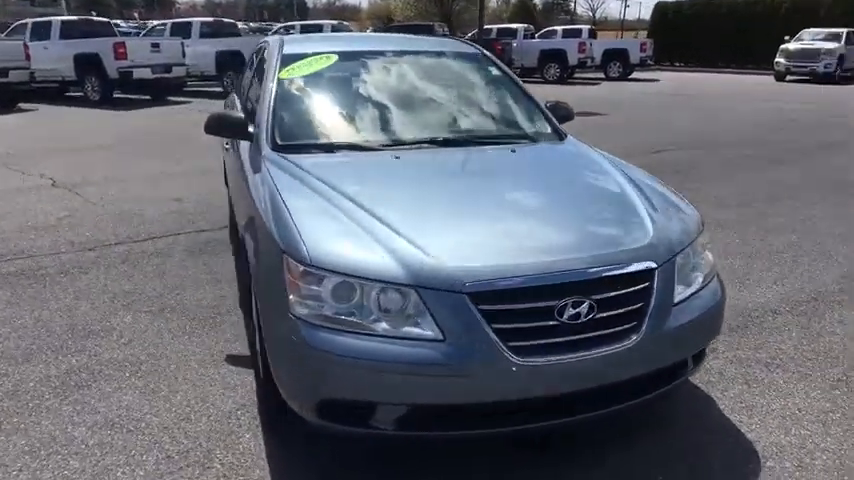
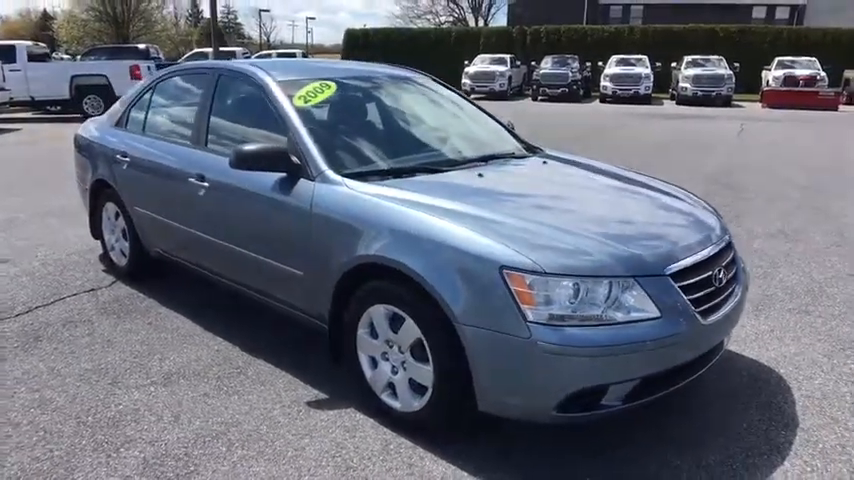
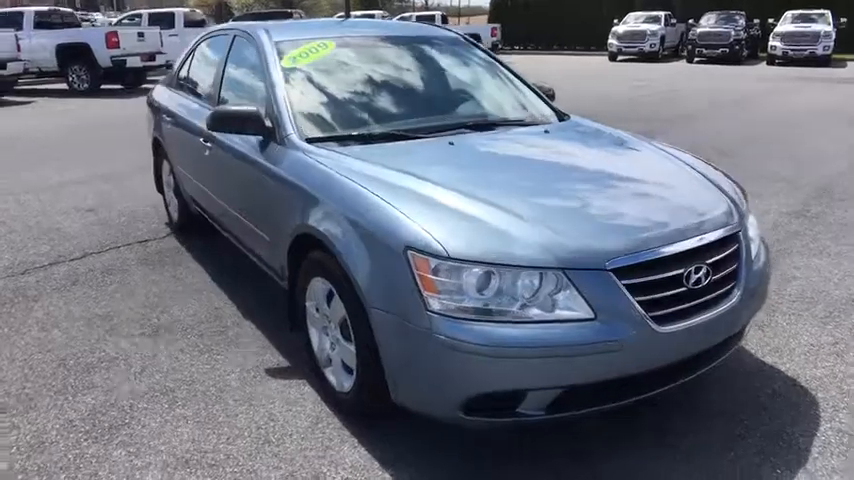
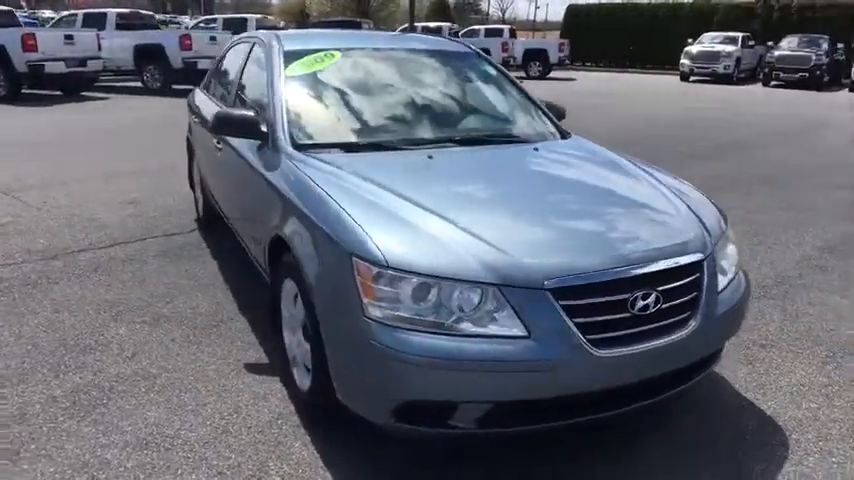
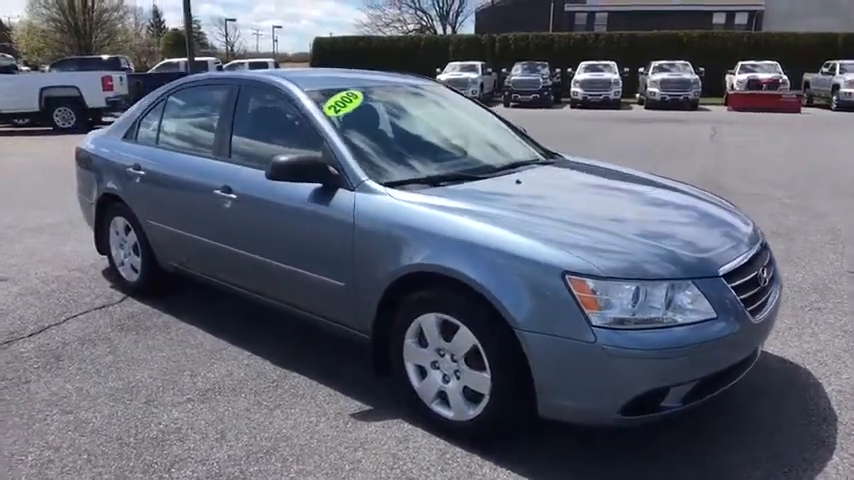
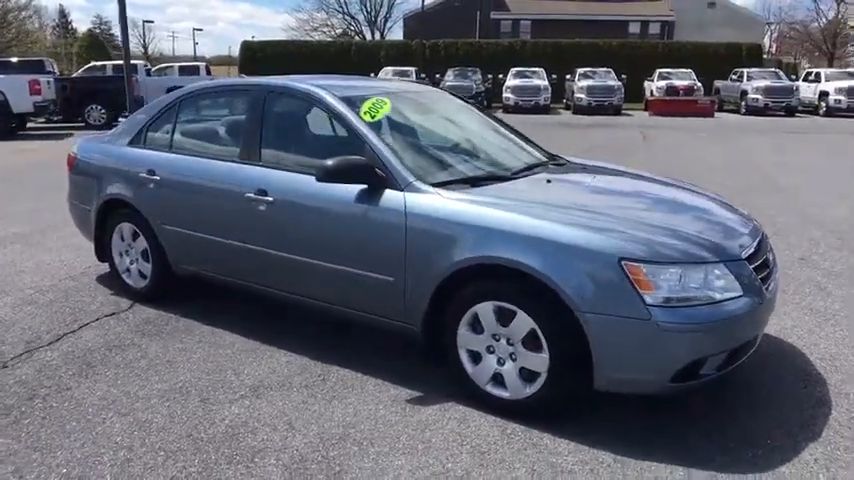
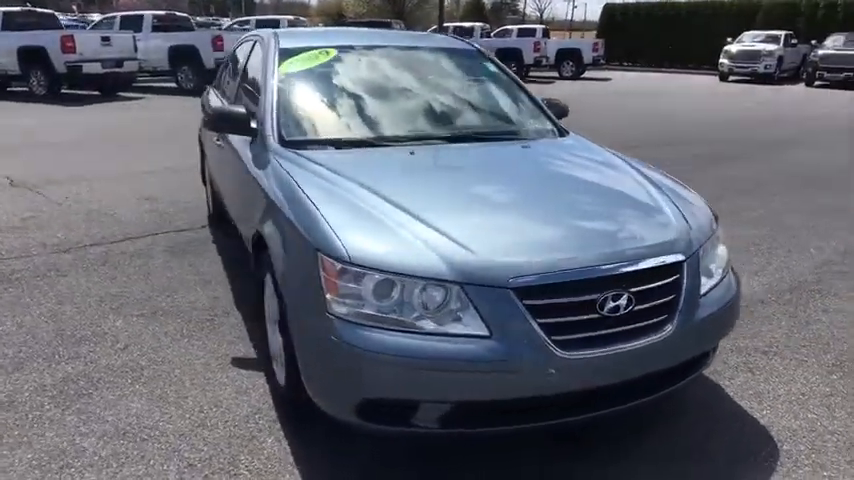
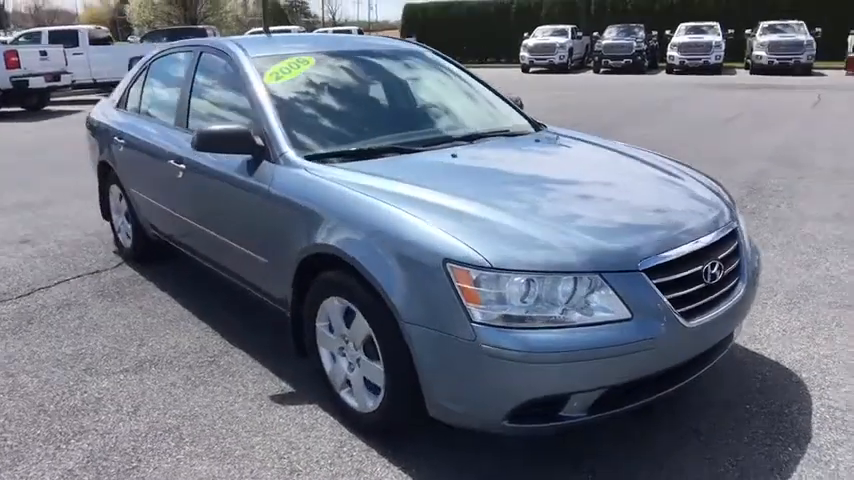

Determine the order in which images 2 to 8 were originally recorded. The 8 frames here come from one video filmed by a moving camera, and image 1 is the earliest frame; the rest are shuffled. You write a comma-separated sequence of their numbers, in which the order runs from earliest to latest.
7, 4, 3, 8, 2, 5, 6
